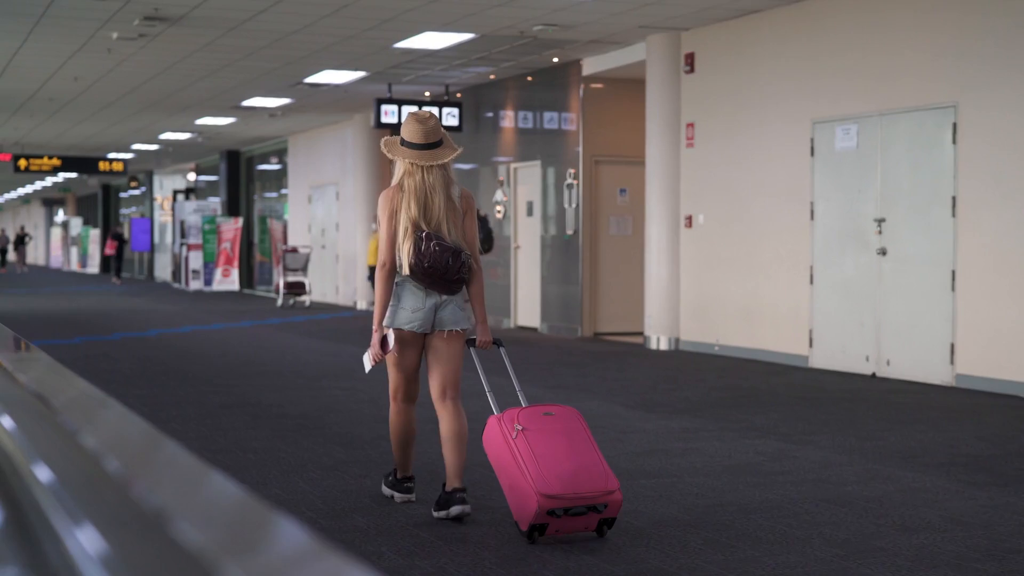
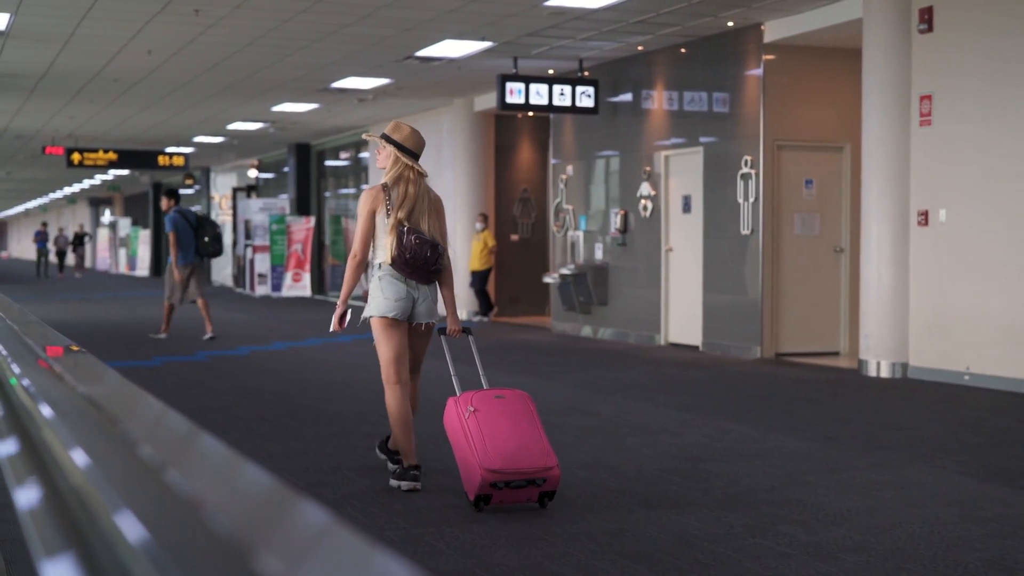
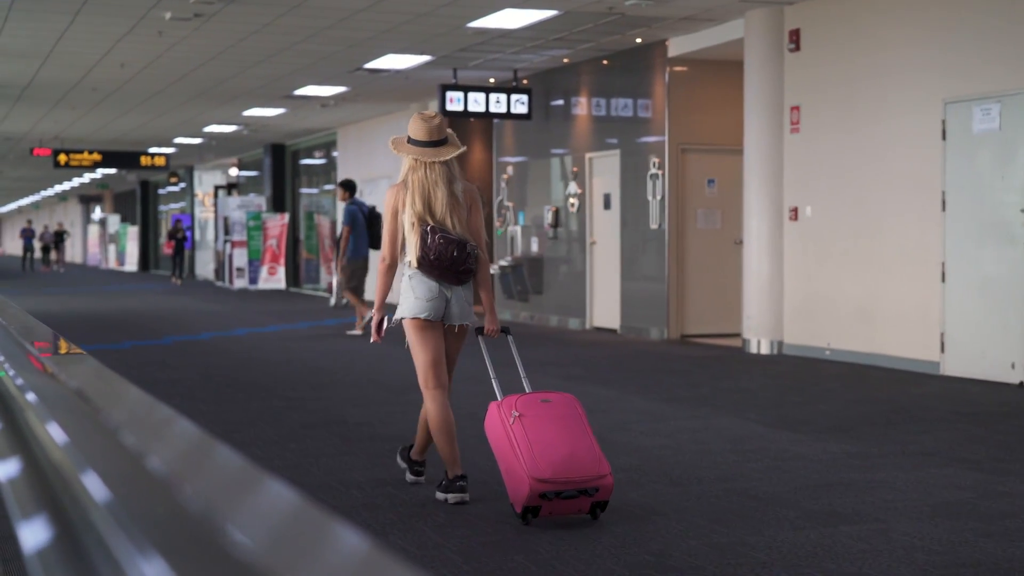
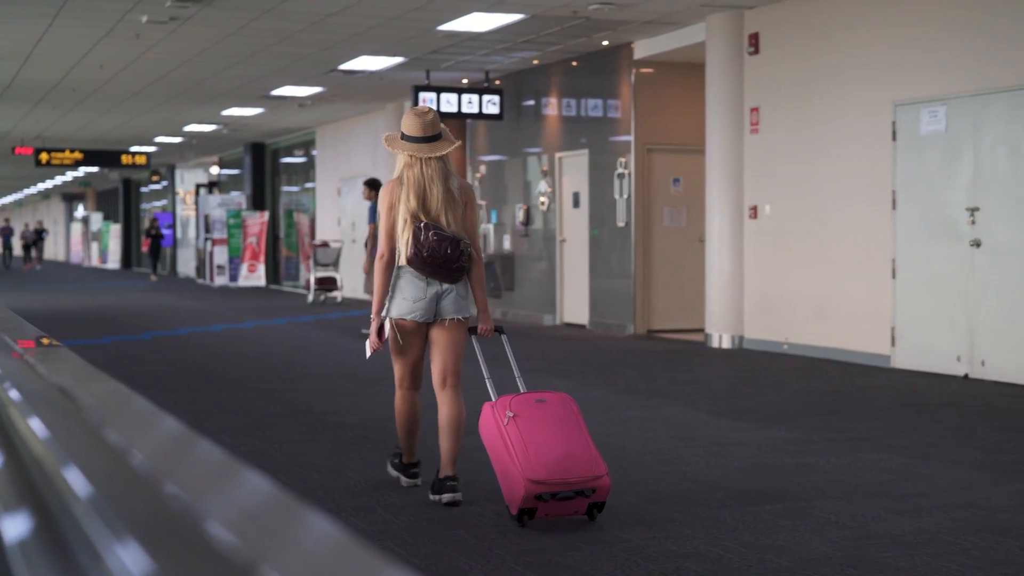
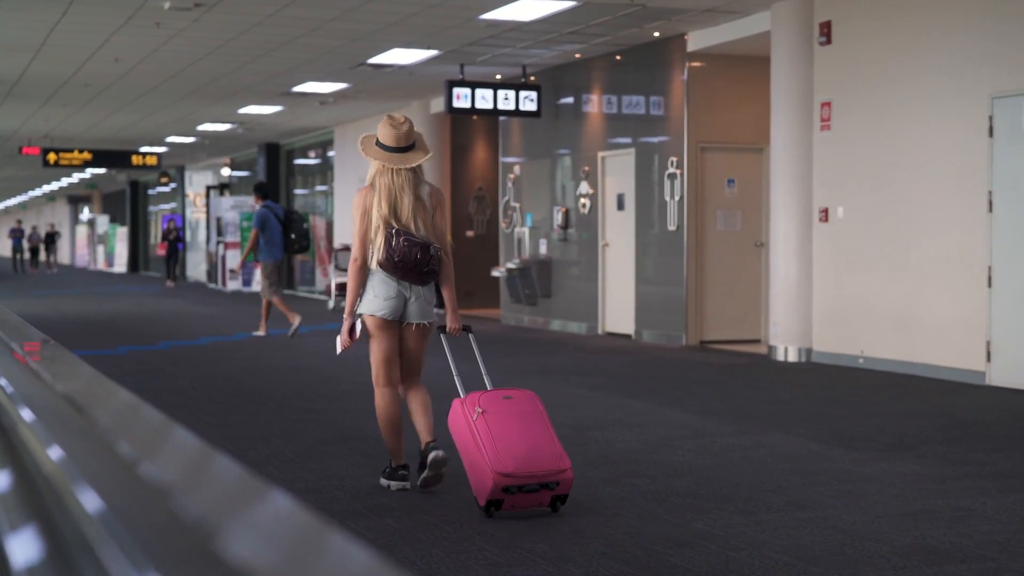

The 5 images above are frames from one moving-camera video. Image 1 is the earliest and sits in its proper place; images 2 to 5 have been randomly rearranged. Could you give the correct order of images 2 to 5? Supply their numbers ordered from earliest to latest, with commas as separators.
4, 3, 5, 2
